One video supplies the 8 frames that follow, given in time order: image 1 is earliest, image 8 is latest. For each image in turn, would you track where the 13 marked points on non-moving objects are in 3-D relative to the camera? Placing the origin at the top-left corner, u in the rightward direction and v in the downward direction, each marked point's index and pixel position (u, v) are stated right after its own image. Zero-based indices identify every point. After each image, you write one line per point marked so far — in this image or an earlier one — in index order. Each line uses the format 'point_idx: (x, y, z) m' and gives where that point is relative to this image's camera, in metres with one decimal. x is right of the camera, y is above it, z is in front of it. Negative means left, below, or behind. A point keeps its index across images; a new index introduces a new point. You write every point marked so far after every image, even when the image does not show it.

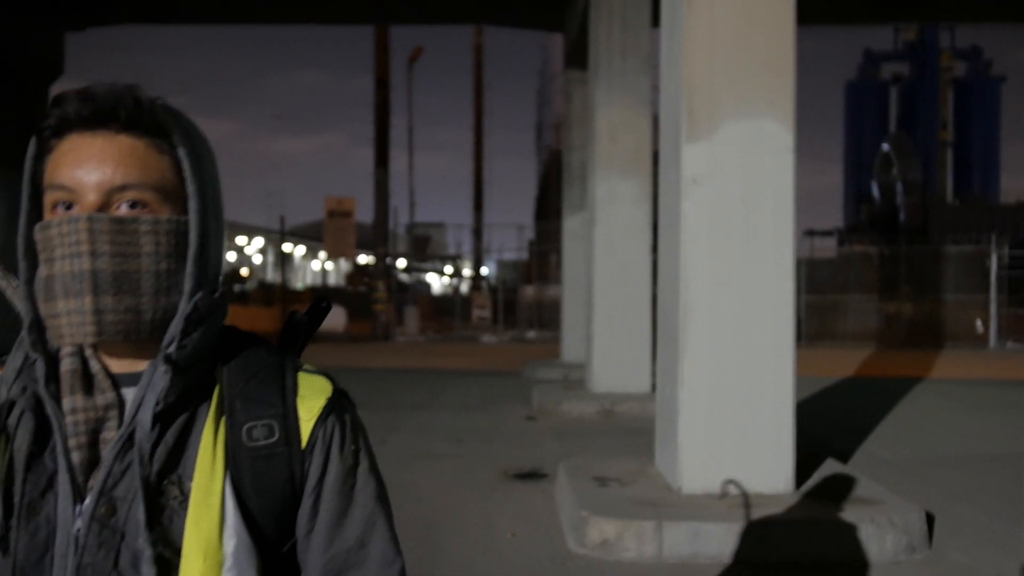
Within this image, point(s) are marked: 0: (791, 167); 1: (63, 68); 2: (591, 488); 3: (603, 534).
0: (+1.8, +0.8, +6.5) m
1: (-7.4, +3.6, +16.5) m
2: (+0.5, -1.3, +6.7) m
3: (+0.5, -1.4, +5.9) m
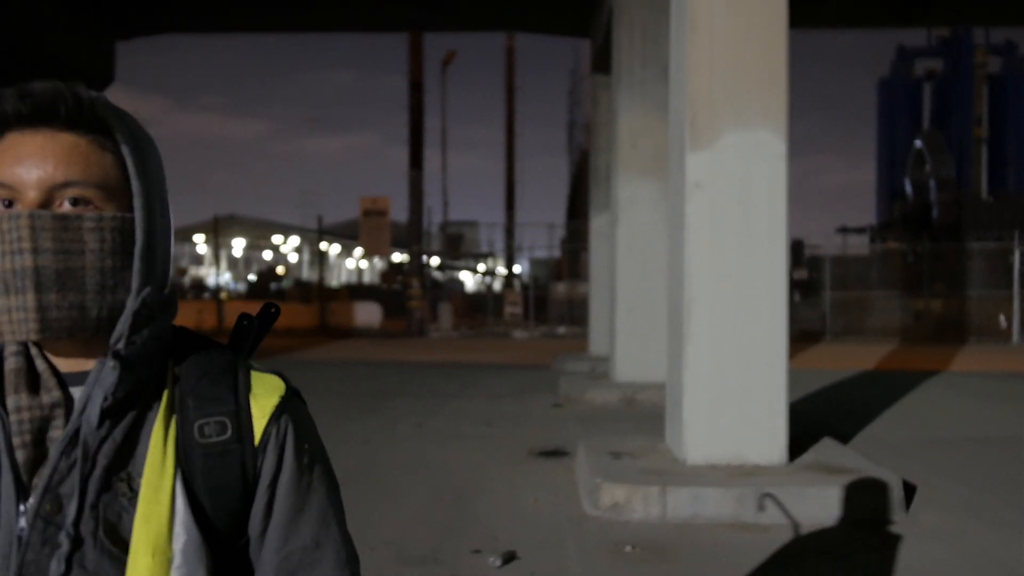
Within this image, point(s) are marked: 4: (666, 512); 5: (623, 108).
0: (+1.9, +0.8, +7.2) m
1: (-6.9, +3.7, +17.6) m
2: (+0.7, -1.3, +7.5) m
3: (+0.7, -1.4, +6.7) m
4: (+1.0, -1.4, +6.6) m
5: (+1.3, +2.2, +12.2) m
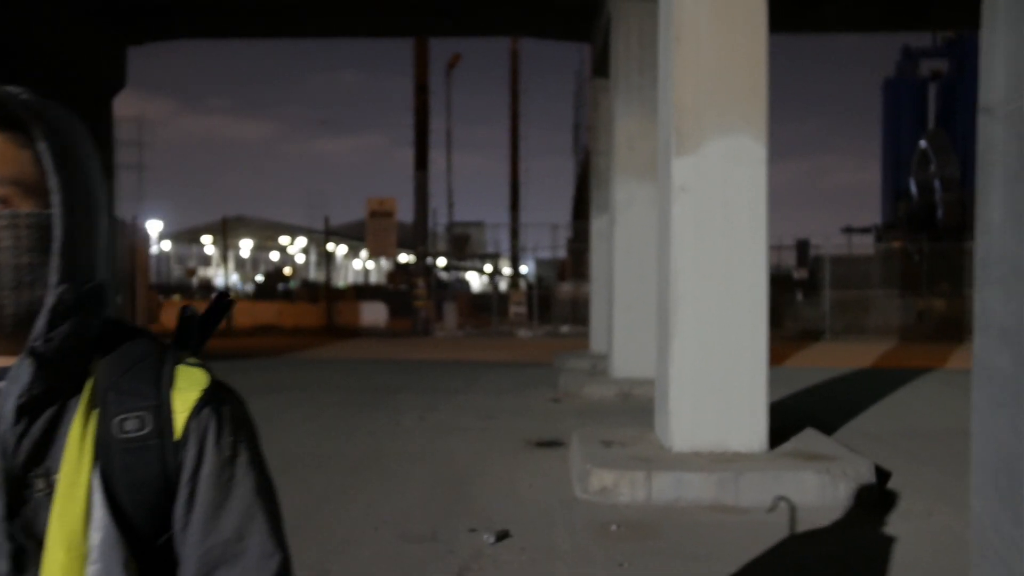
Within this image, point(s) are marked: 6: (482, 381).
0: (+1.9, +0.8, +7.6) m
1: (-6.9, +3.7, +18.1) m
2: (+0.7, -1.3, +7.9) m
3: (+0.6, -1.4, +7.1) m
4: (+1.0, -1.4, +7.0) m
5: (+1.3, +2.2, +12.6) m
6: (-0.4, -1.5, +16.1) m
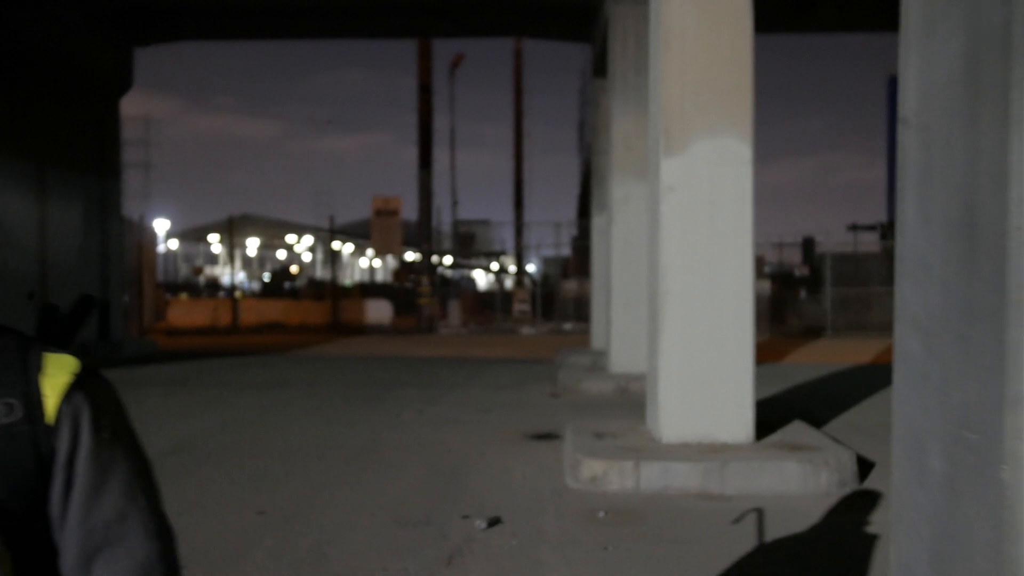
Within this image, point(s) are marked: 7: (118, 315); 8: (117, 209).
0: (+1.8, +0.9, +7.9) m
1: (-6.9, +3.7, +18.4) m
2: (+0.6, -1.2, +8.2) m
3: (+0.6, -1.3, +7.4) m
4: (+0.9, -1.4, +7.3) m
5: (+1.3, +2.2, +12.8) m
6: (-0.4, -1.4, +16.3) m
7: (-7.3, -0.5, +19.0) m
8: (-7.2, +1.5, +18.9) m
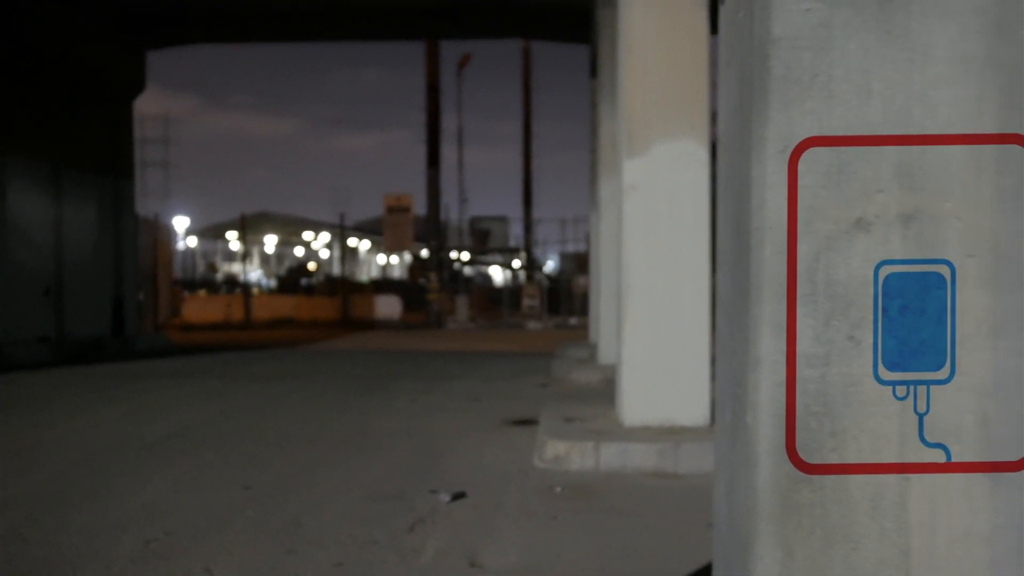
0: (+1.6, +0.9, +8.4) m
1: (-6.9, +3.8, +19.1) m
2: (+0.4, -1.2, +8.8) m
3: (+0.3, -1.3, +7.9) m
4: (+0.7, -1.3, +7.8) m
5: (+1.2, +2.3, +13.4) m
6: (-0.5, -1.3, +16.9) m
7: (-7.3, -0.4, +19.7) m
8: (-7.3, +1.5, +19.6) m
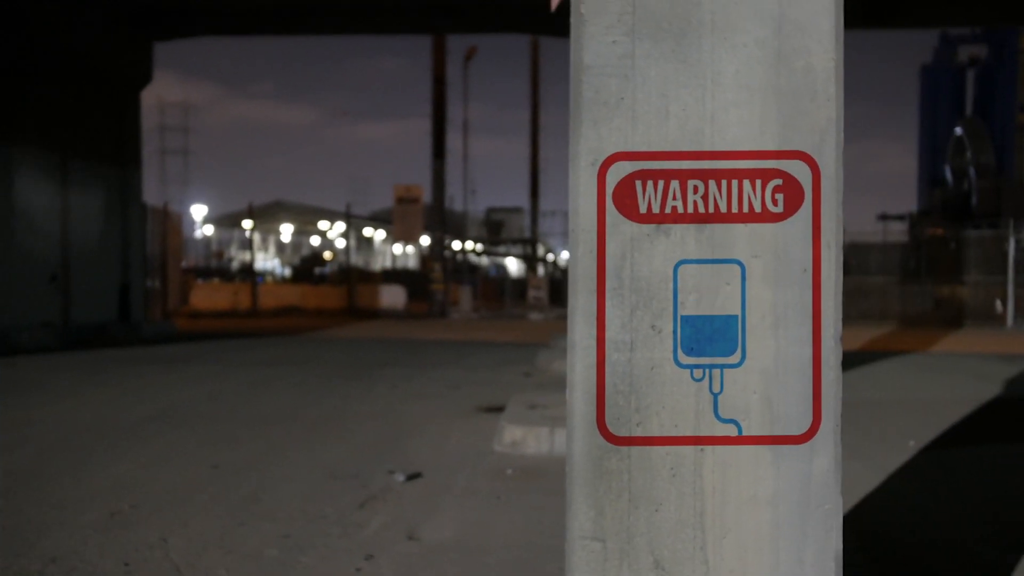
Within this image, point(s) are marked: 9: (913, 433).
0: (+1.3, +1.0, +8.8) m
1: (-7.0, +4.0, +19.5) m
2: (+0.1, -1.1, +9.1) m
3: (0.0, -1.2, +8.3) m
4: (+0.3, -1.3, +8.2) m
5: (+1.0, +2.4, +13.7) m
6: (-0.7, -1.2, +17.3) m
7: (-7.4, -0.2, +20.2) m
8: (-7.4, +1.8, +20.0) m
9: (+3.7, -1.3, +9.2) m
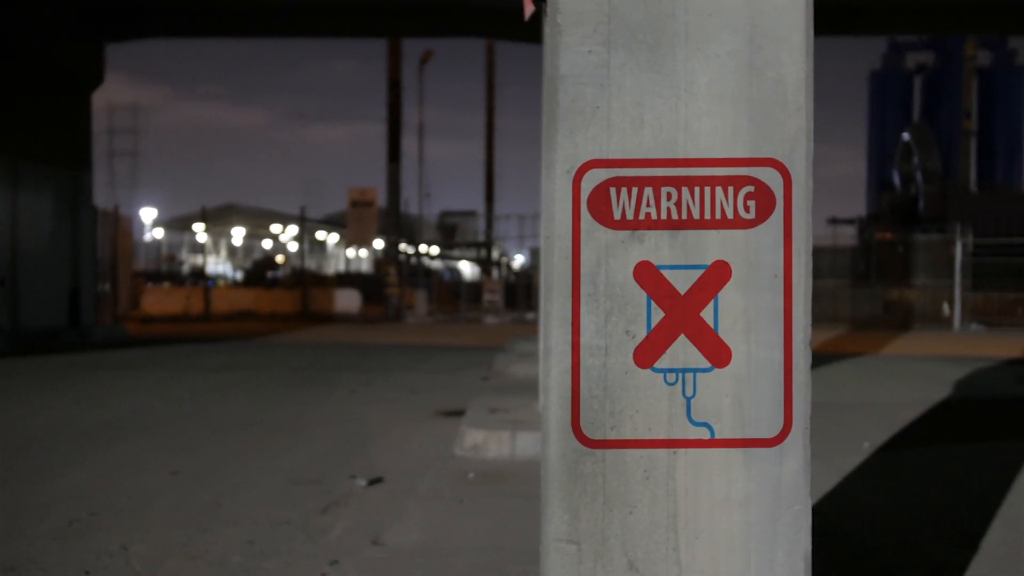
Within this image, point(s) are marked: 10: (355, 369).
0: (+1.0, +0.9, +8.8) m
1: (-7.9, +4.0, +19.2) m
2: (-0.3, -1.1, +9.1) m
3: (-0.3, -1.2, +8.3) m
4: (0.0, -1.3, +8.2) m
5: (+0.4, +2.3, +13.8) m
6: (-1.4, -1.3, +17.3) m
7: (-8.3, -0.3, +19.9) m
8: (-8.2, +1.7, +19.7) m
9: (+3.3, -1.4, +9.4) m
10: (-2.4, -1.2, +15.6) m
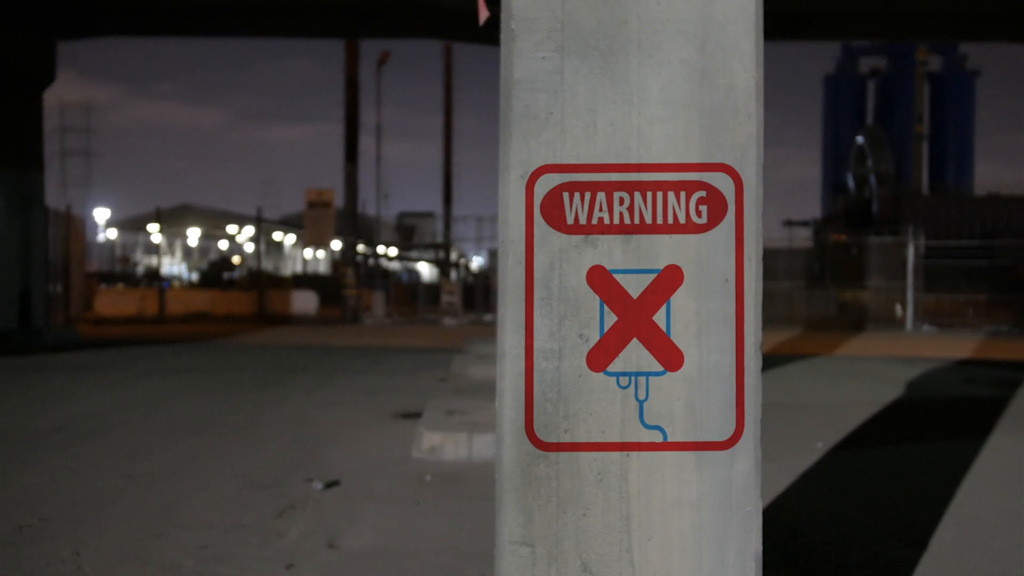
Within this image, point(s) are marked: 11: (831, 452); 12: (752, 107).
0: (+0.6, +0.9, +8.9) m
1: (-8.6, +3.9, +18.9) m
2: (-0.7, -1.2, +9.1) m
3: (-0.7, -1.3, +8.3) m
4: (-0.3, -1.3, +8.2) m
5: (-0.2, +2.3, +13.8) m
6: (-2.1, -1.3, +17.2) m
7: (-9.1, -0.3, +19.6) m
8: (-9.0, +1.7, +19.4) m
9: (+2.9, -1.4, +9.6) m
10: (-3.1, -1.3, +15.5) m
11: (+2.7, -1.4, +8.7) m
12: (+0.7, +0.5, +2.8) m
